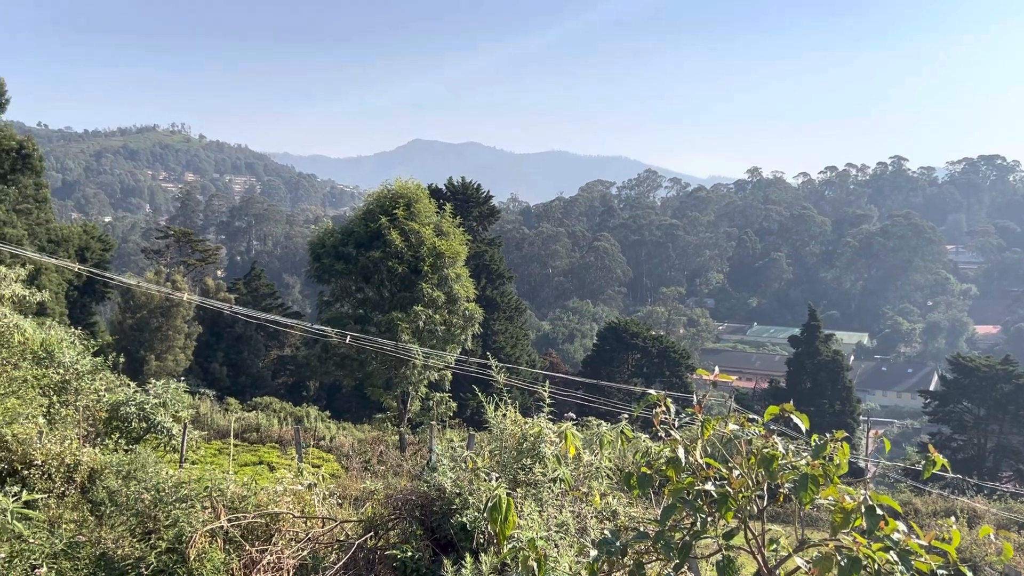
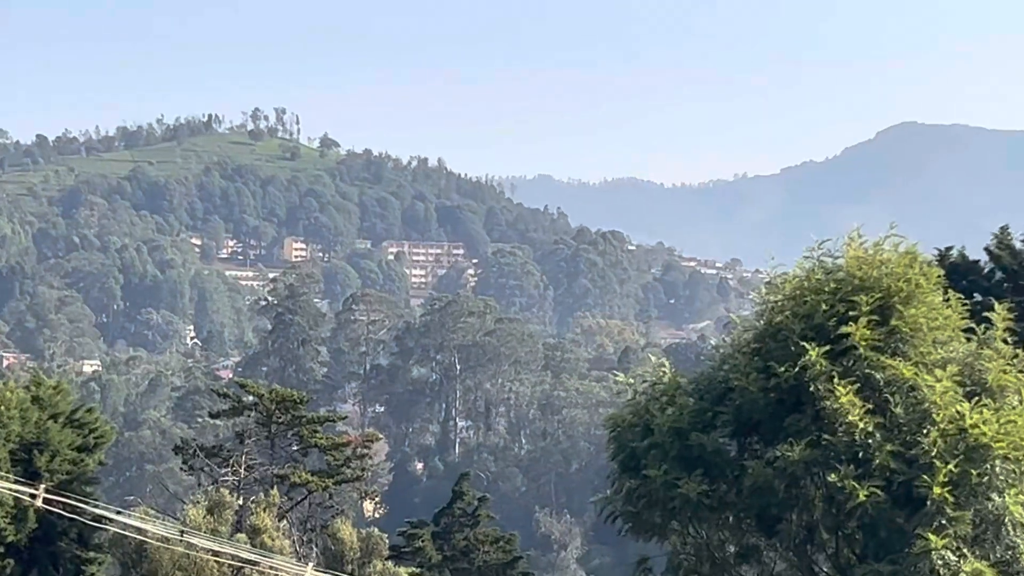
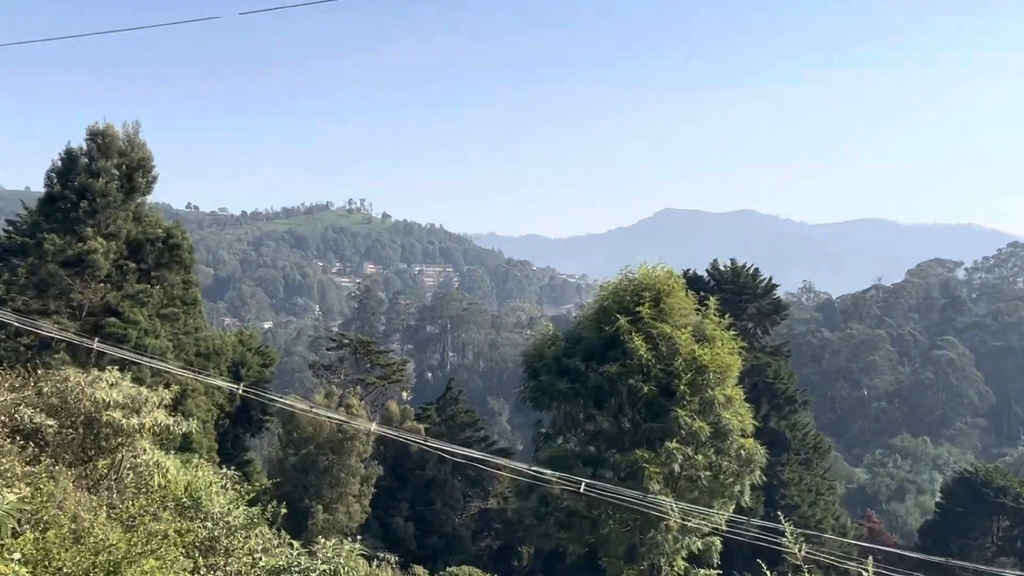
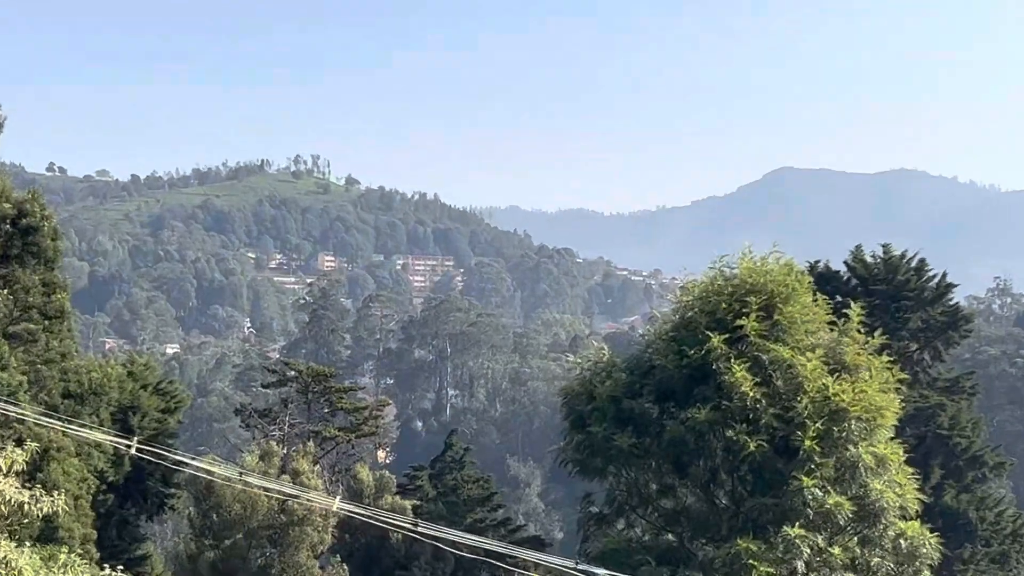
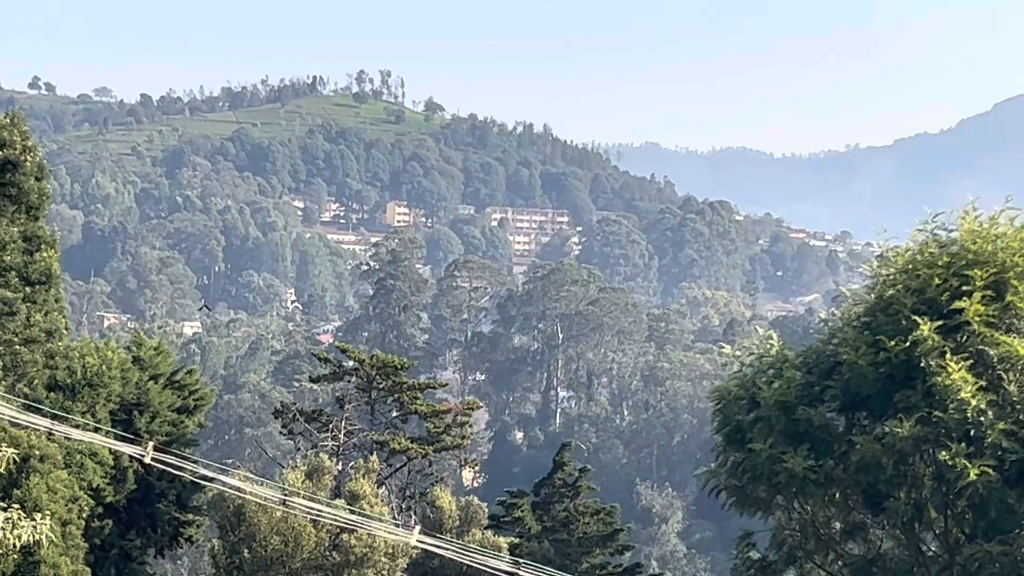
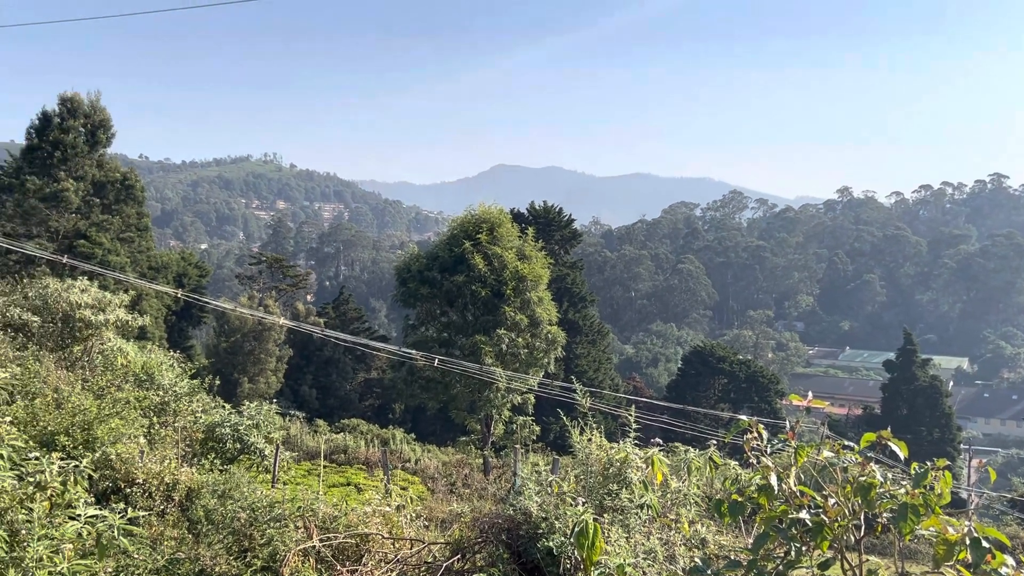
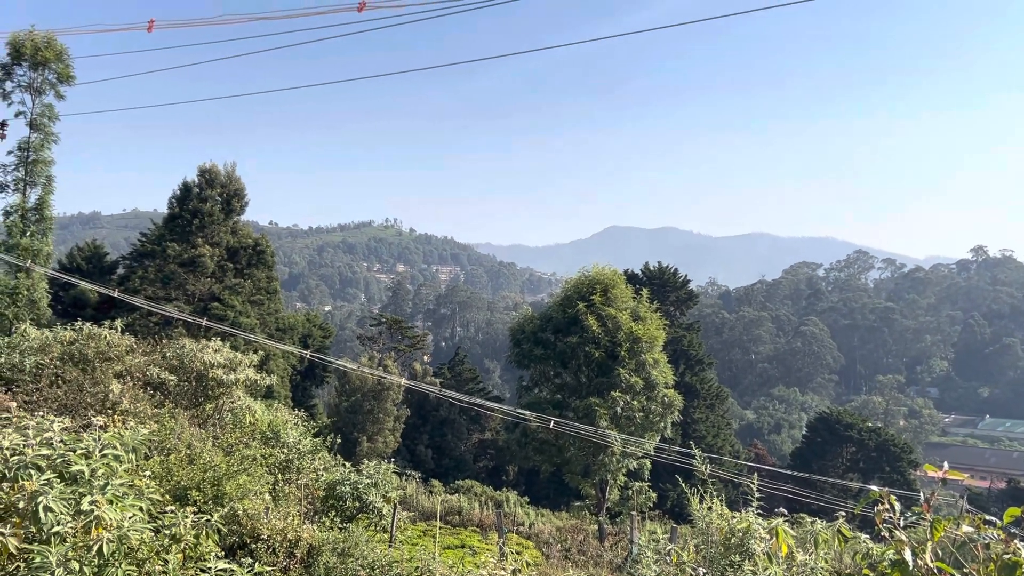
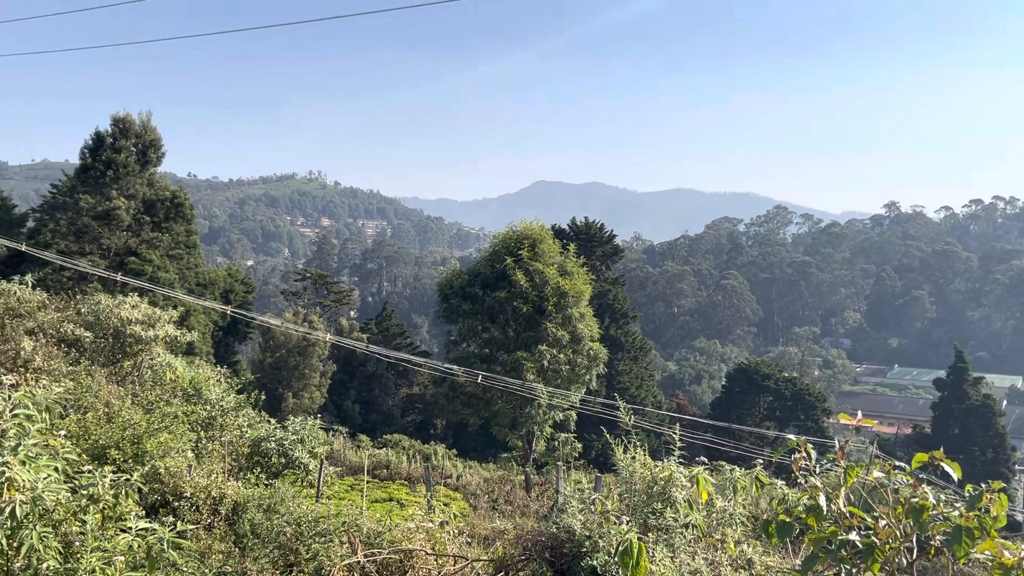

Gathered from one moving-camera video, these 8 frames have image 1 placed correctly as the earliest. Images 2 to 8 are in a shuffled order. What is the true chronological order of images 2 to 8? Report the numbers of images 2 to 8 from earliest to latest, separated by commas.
6, 8, 7, 3, 4, 2, 5
